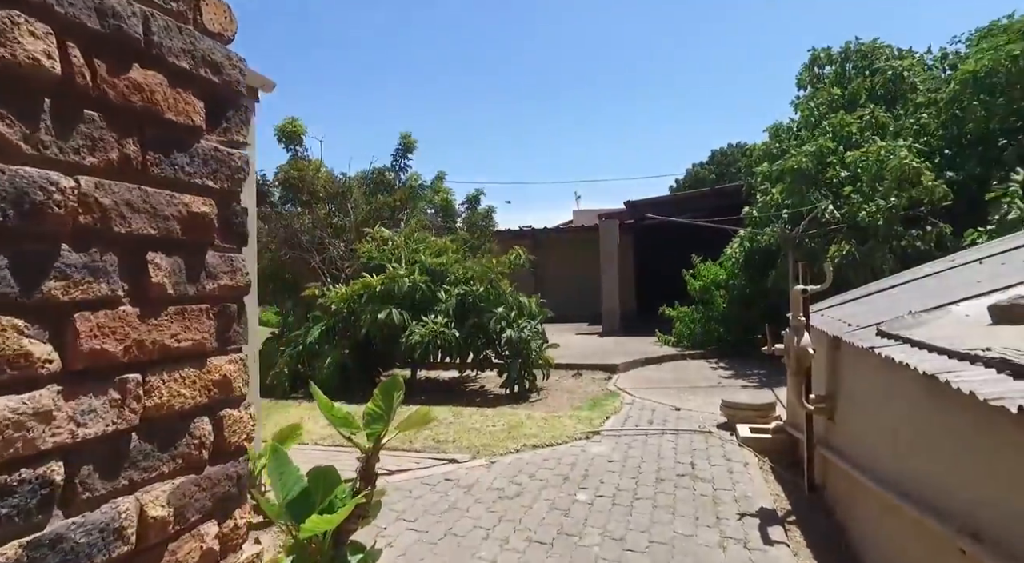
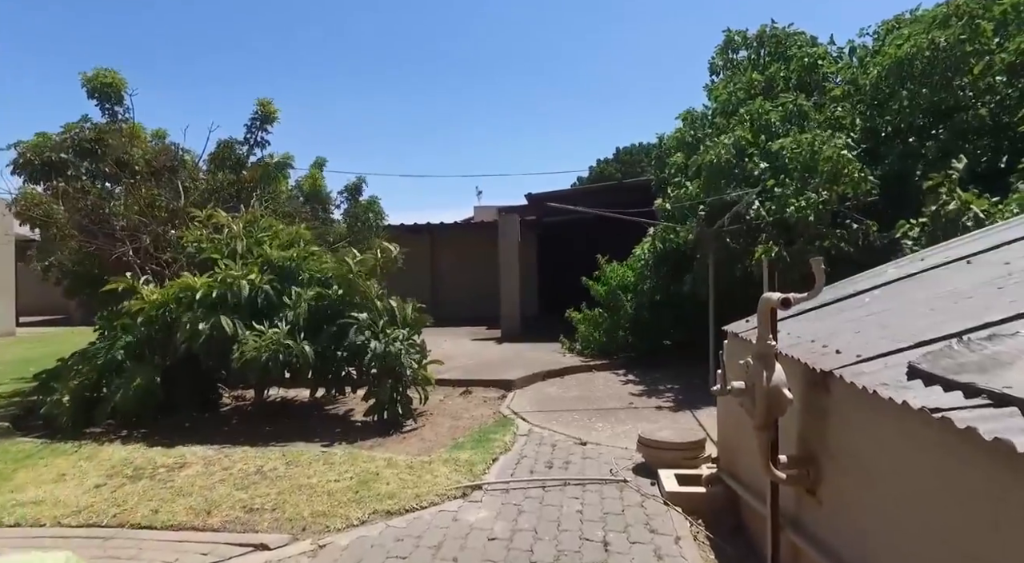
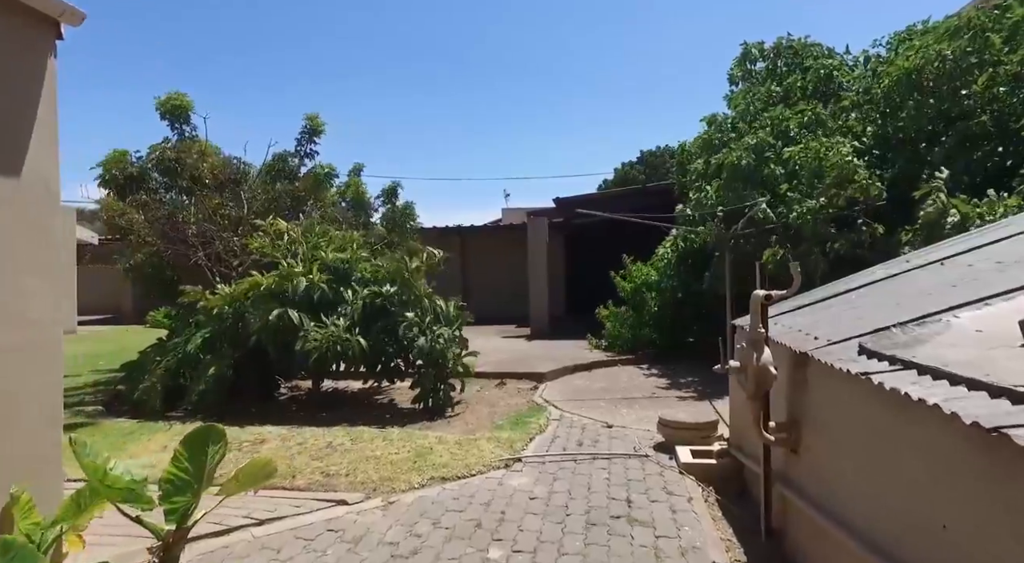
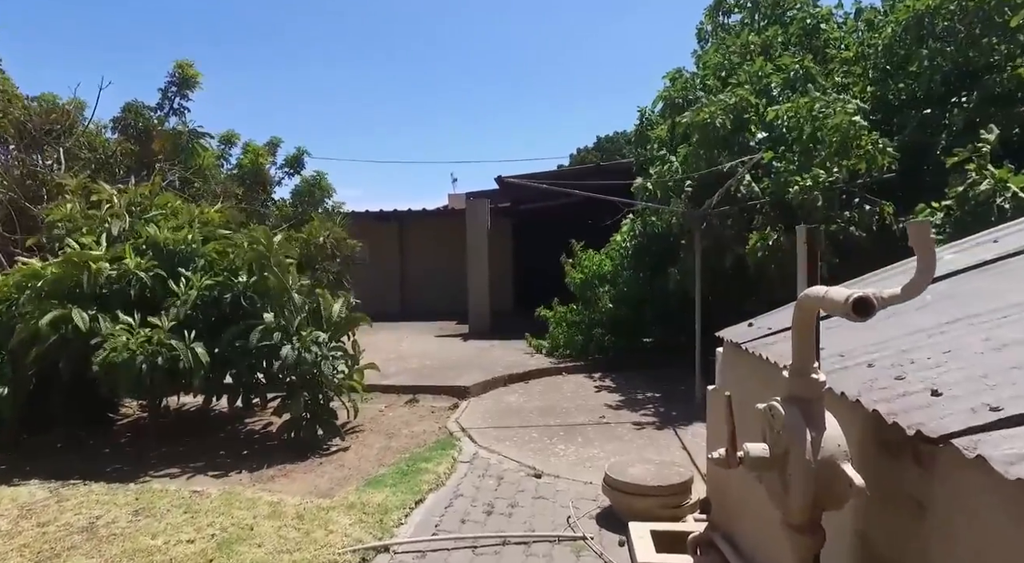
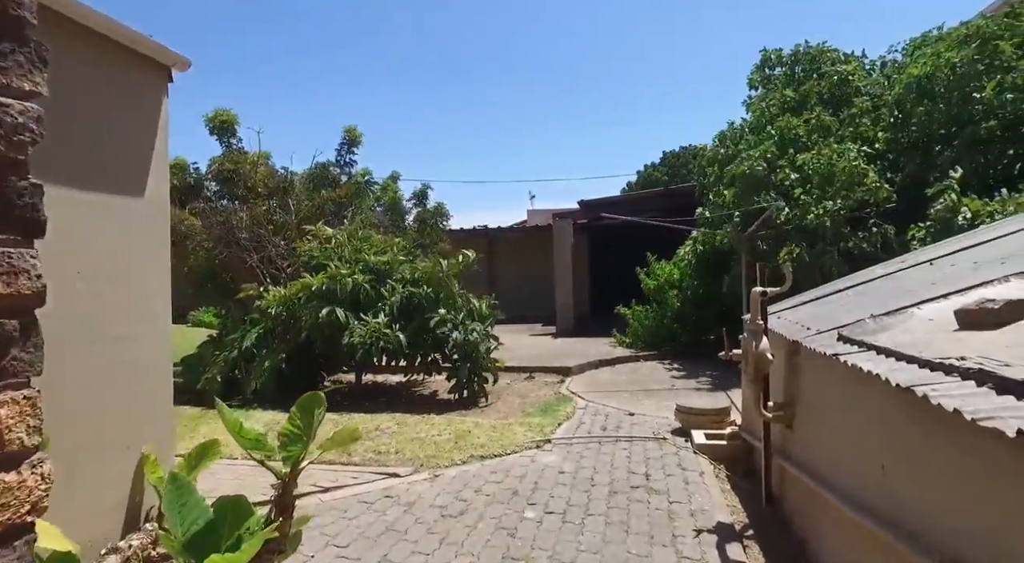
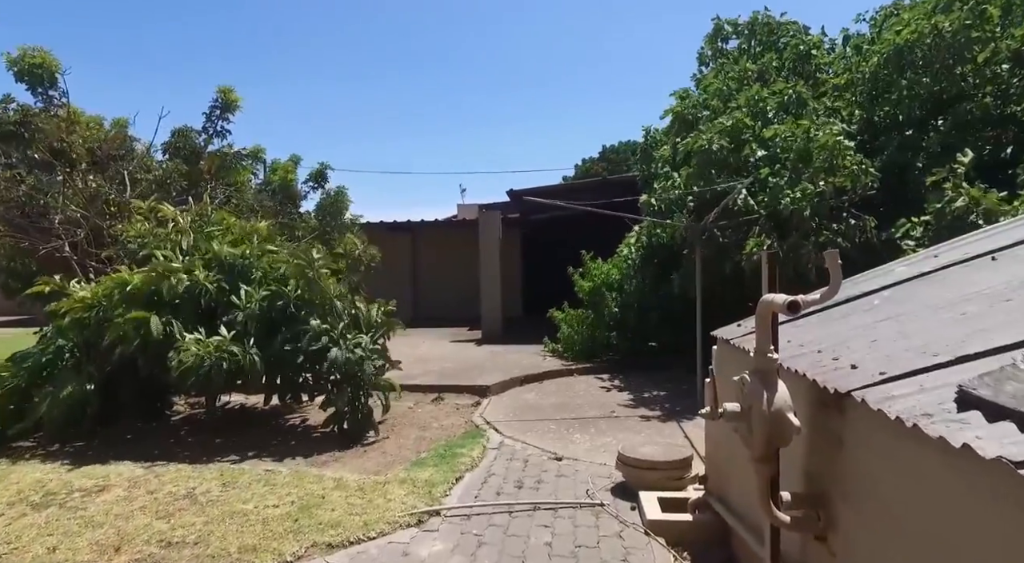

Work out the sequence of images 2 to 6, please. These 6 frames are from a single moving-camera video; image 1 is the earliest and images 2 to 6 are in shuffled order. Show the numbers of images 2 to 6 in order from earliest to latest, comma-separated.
5, 3, 2, 6, 4
